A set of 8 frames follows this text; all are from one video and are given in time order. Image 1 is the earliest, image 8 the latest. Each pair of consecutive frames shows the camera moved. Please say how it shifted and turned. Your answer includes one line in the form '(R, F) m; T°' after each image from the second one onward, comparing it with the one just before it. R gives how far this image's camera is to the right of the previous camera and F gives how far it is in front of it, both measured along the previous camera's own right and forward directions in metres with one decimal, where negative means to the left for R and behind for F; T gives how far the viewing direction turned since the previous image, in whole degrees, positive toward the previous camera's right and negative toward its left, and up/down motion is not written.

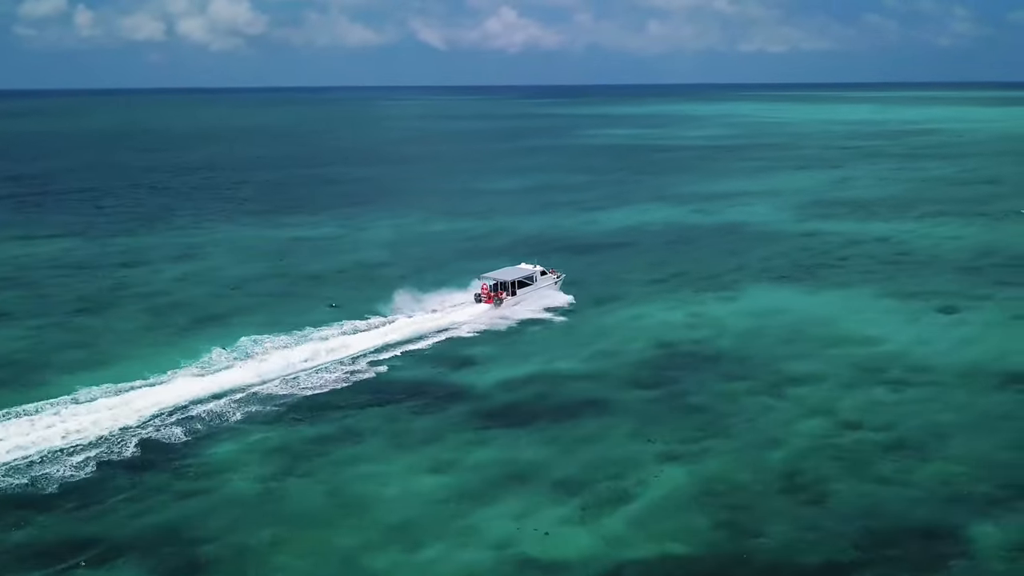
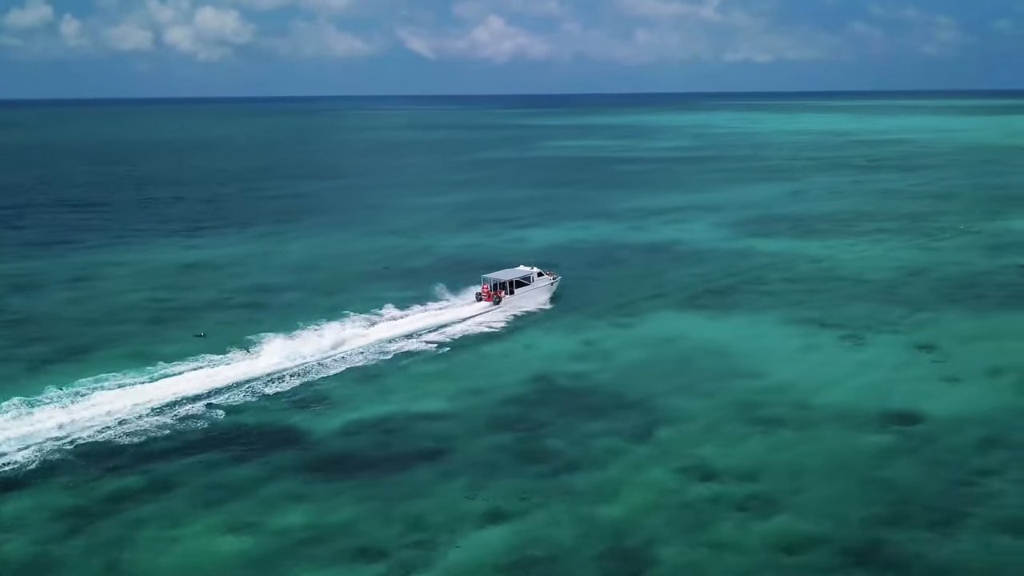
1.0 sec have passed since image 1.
(+3.0, +1.6) m; +1°
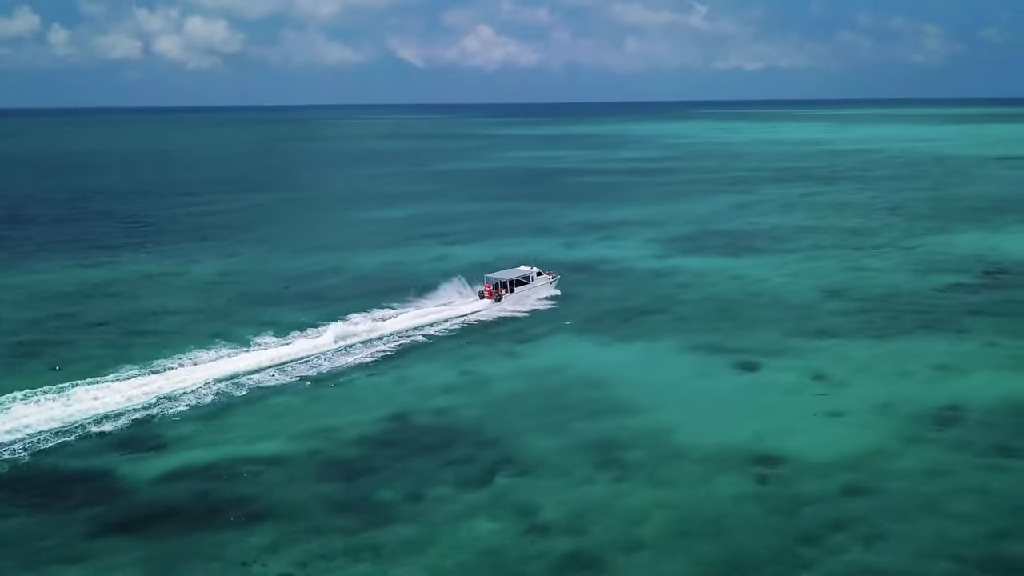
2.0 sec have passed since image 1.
(+3.4, +1.9) m; +1°
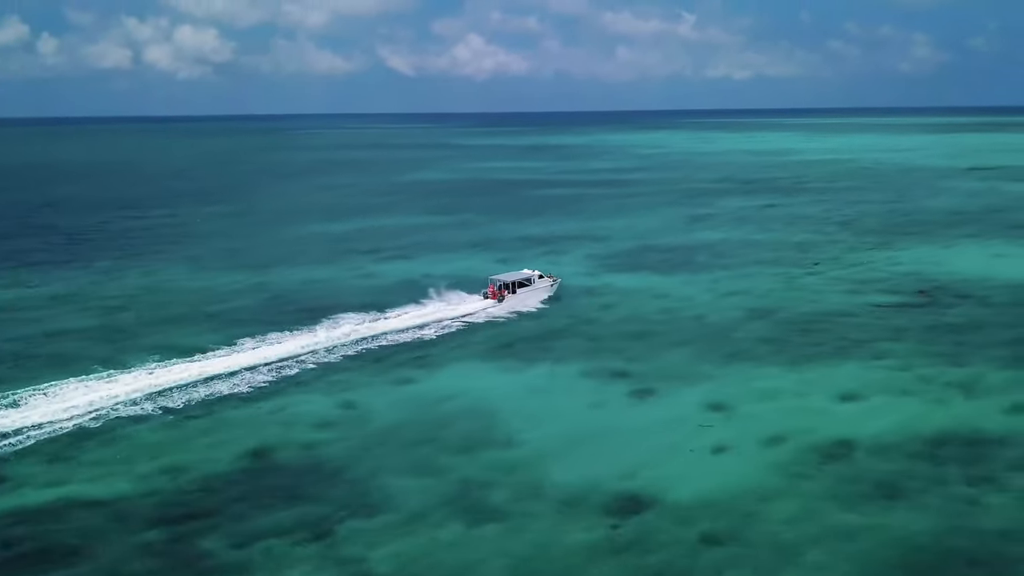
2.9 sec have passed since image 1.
(+2.9, +1.6) m; +1°
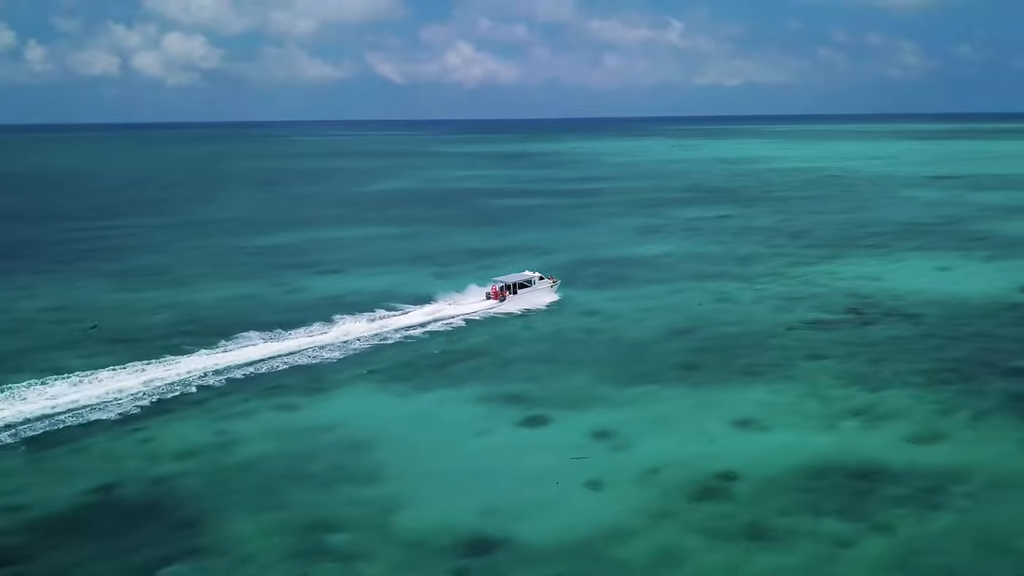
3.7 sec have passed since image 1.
(+2.8, +1.5) m; +1°
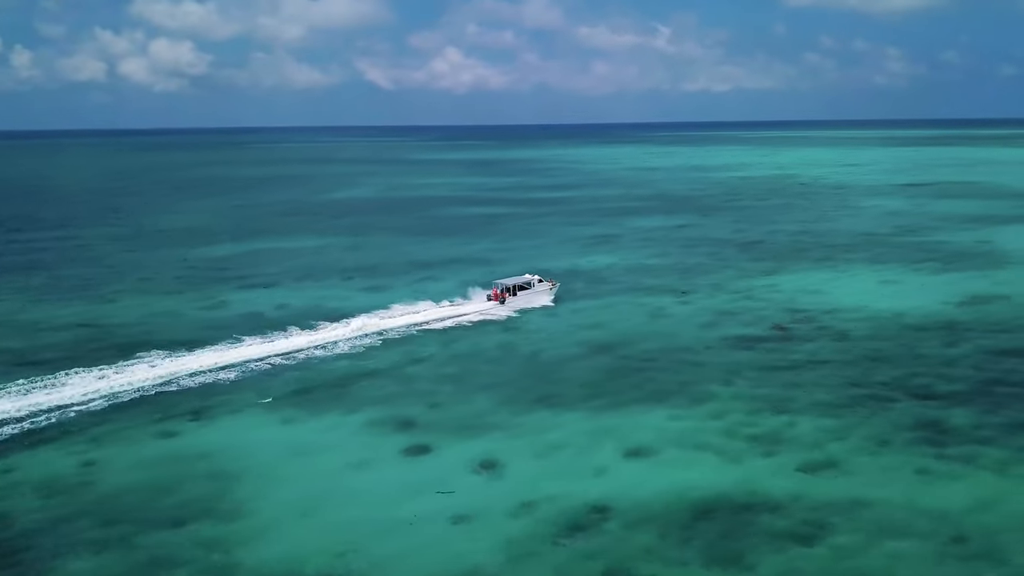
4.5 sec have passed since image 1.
(+2.7, +1.3) m; +1°
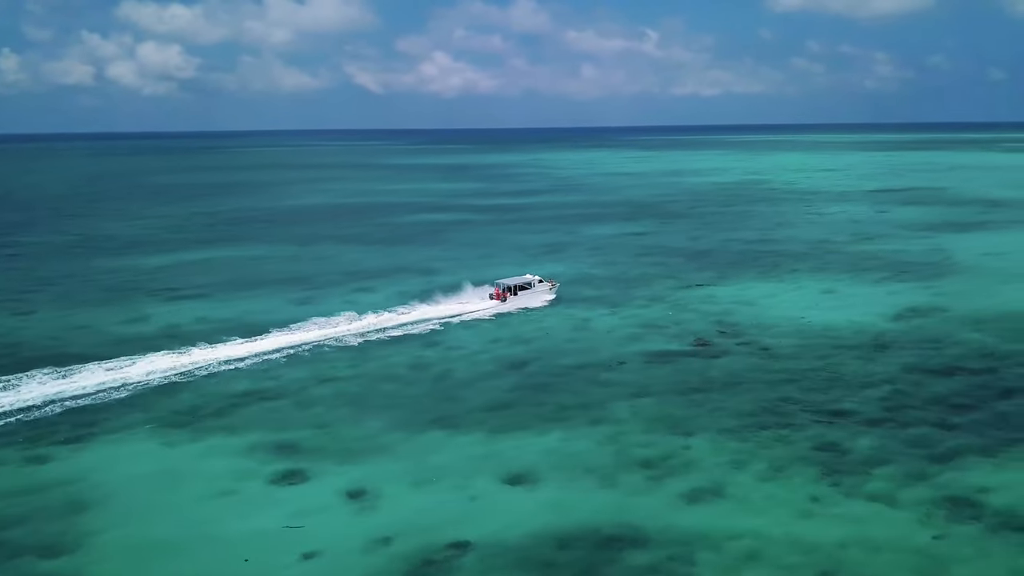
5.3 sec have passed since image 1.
(+2.7, +1.3) m; +1°
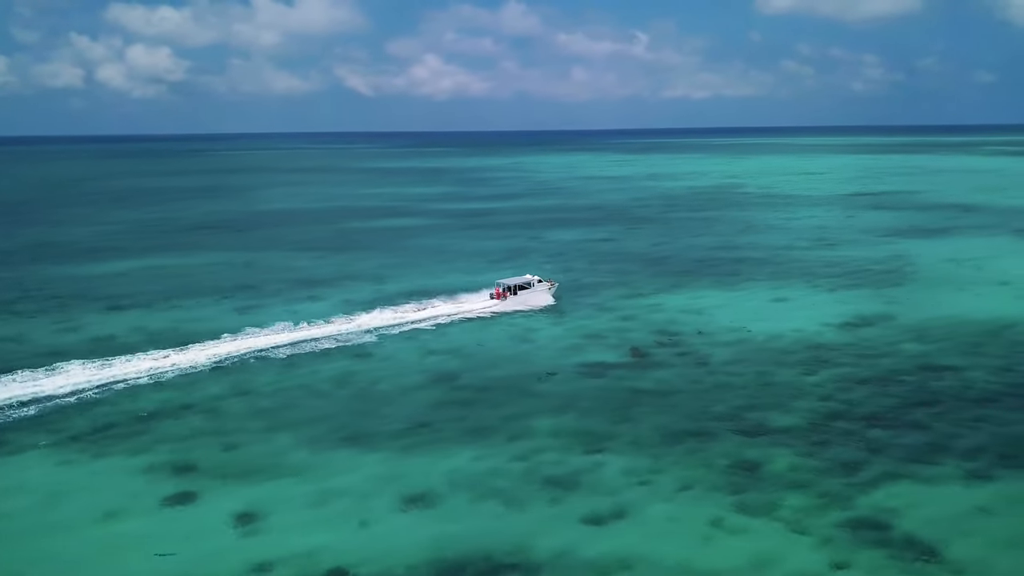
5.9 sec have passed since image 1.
(+2.1, +1.0) m; 0°
